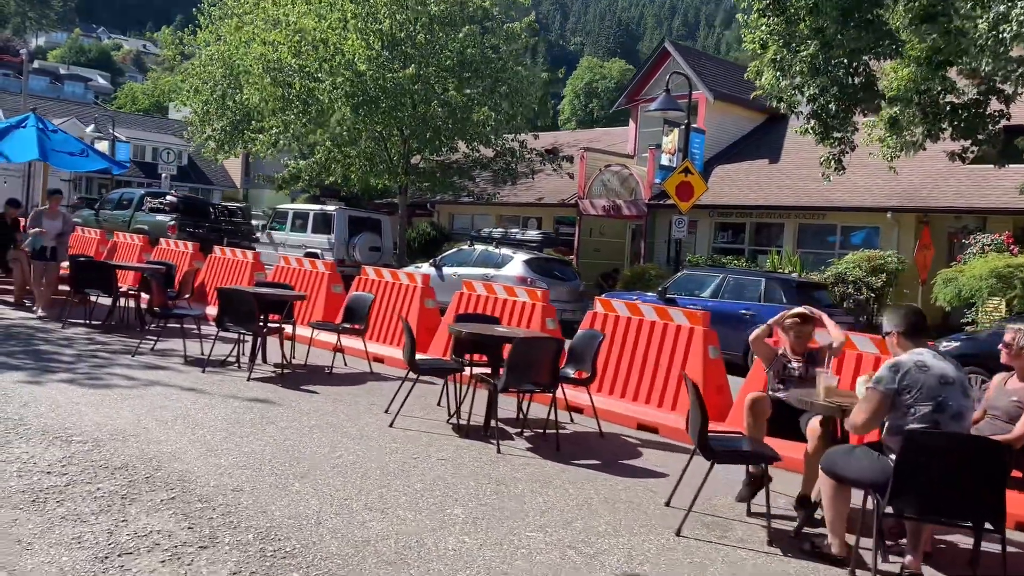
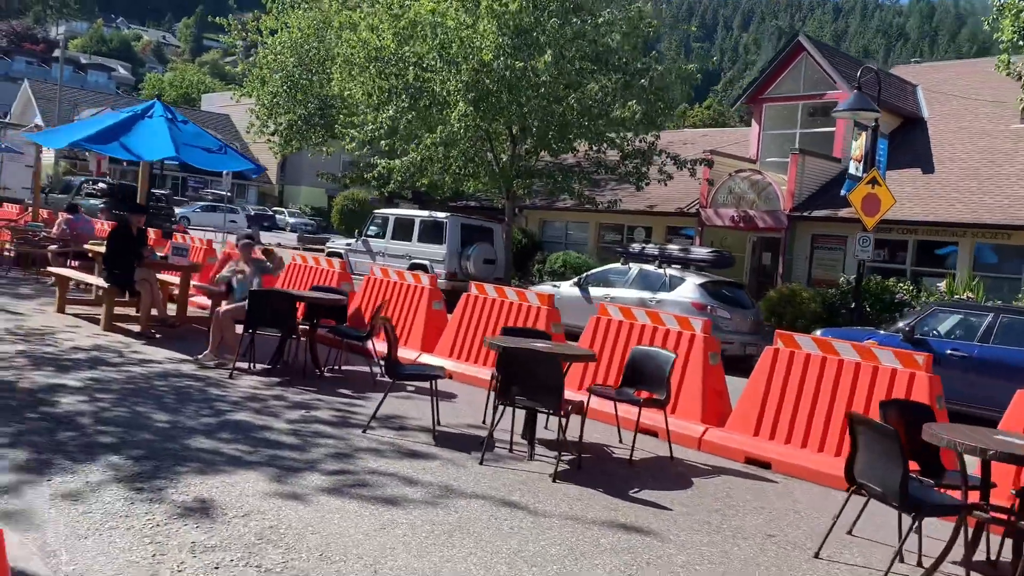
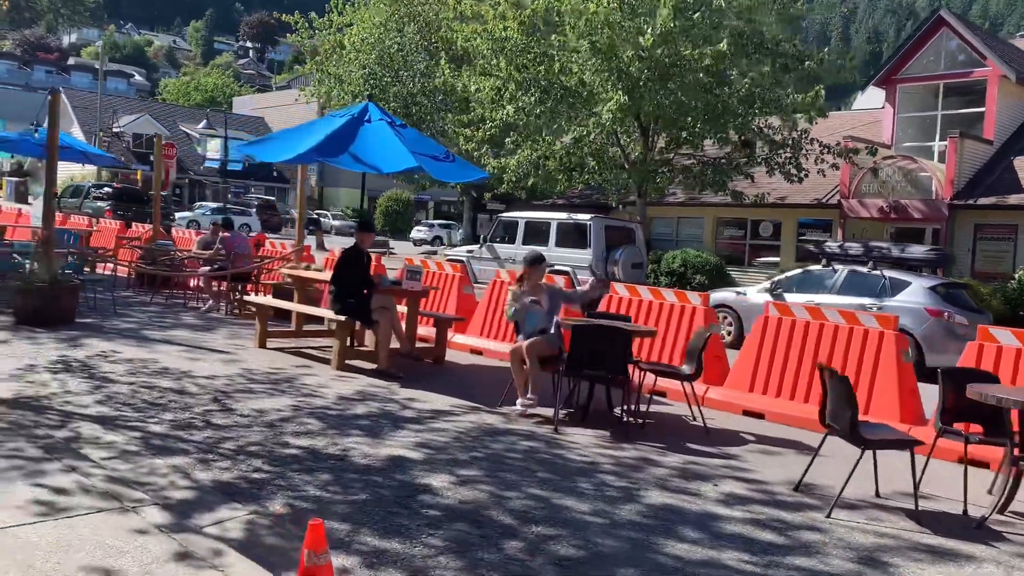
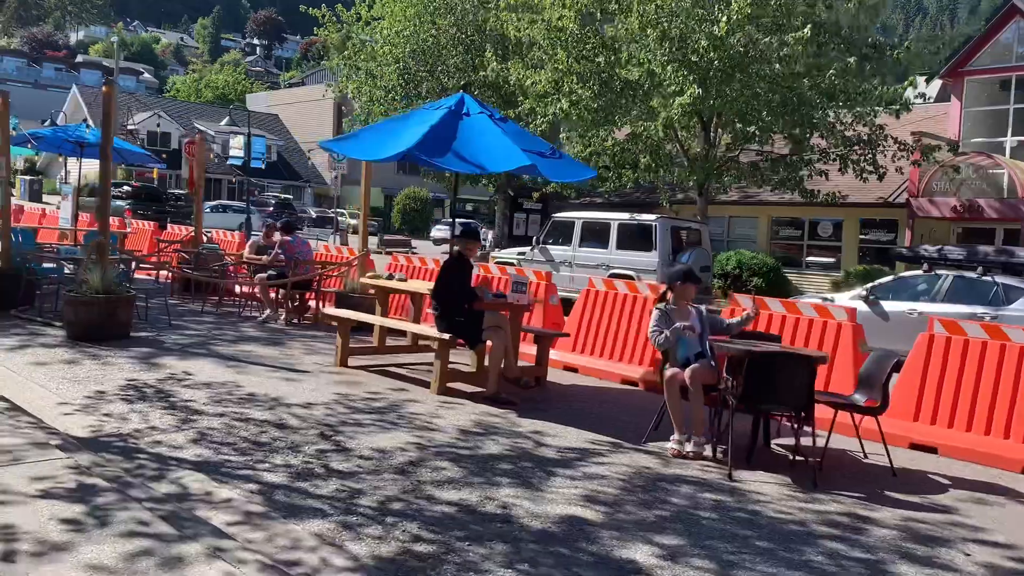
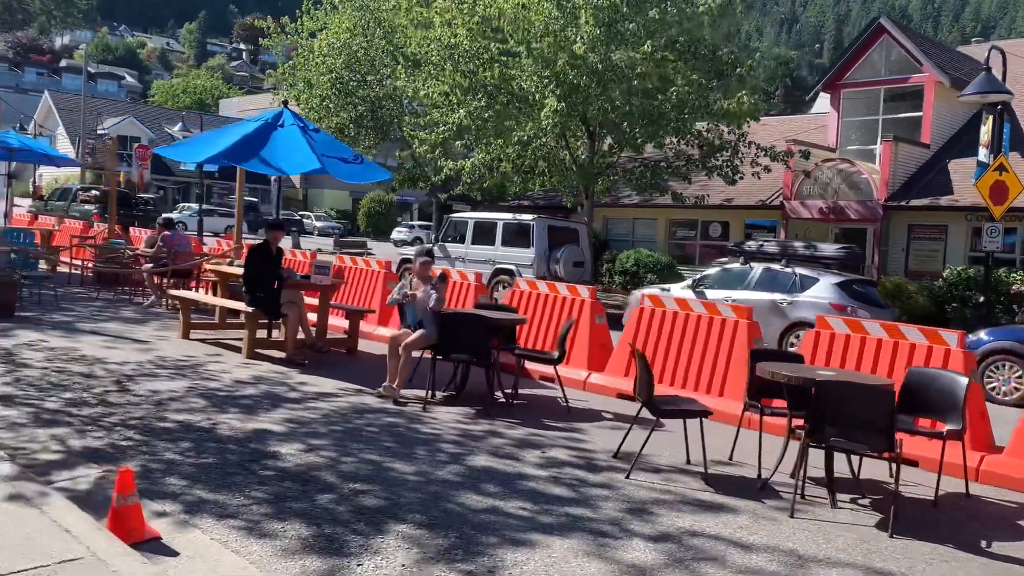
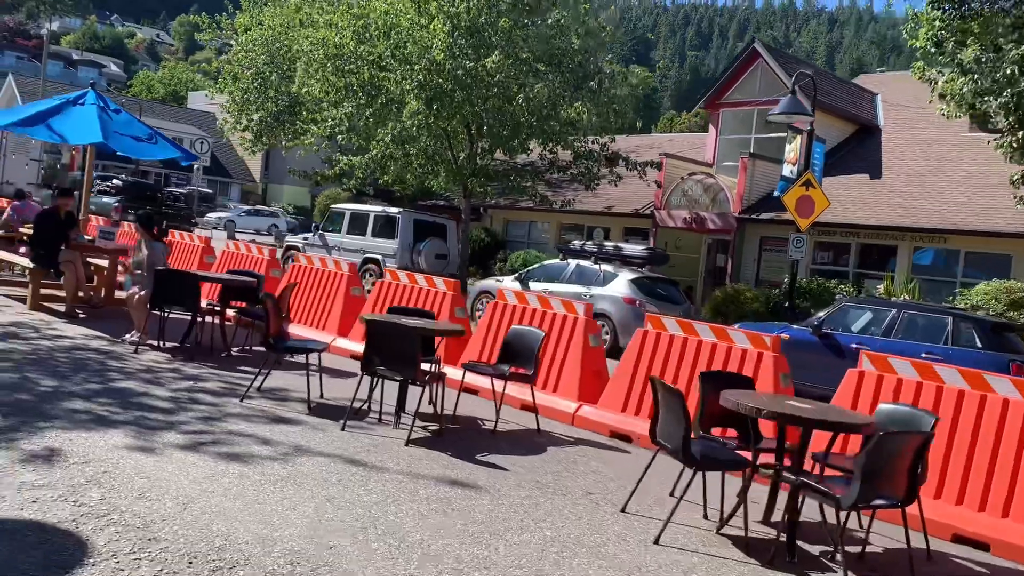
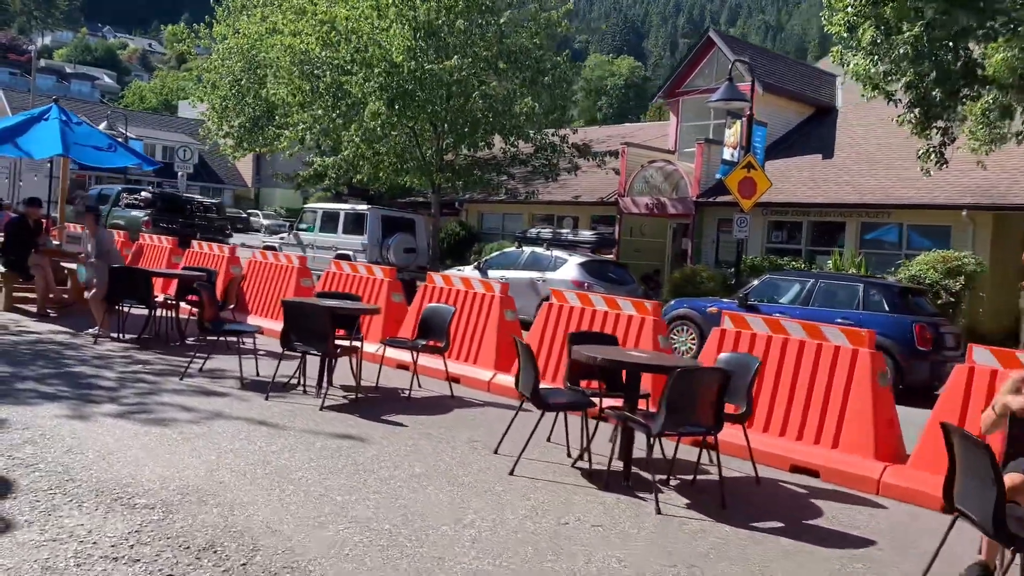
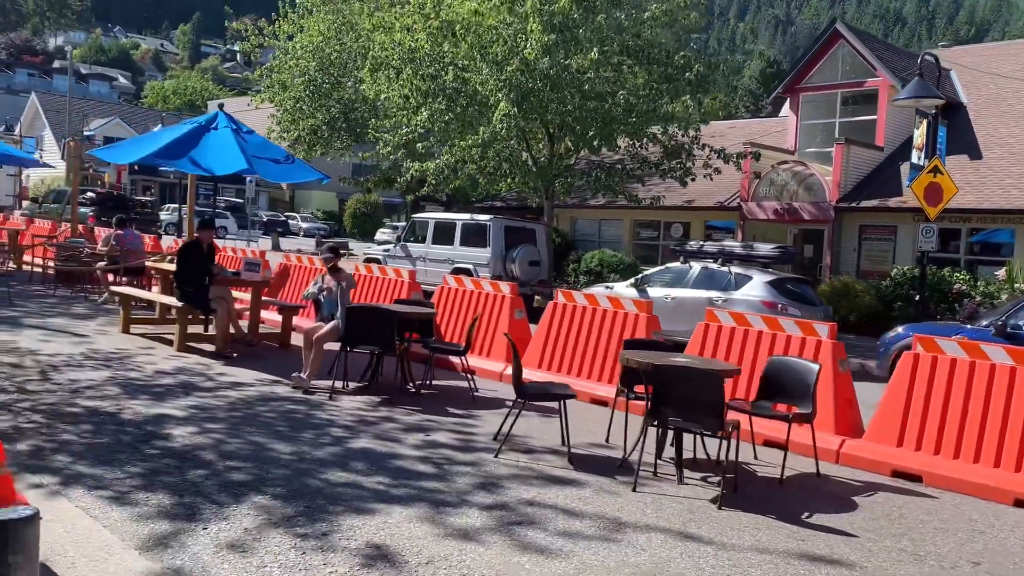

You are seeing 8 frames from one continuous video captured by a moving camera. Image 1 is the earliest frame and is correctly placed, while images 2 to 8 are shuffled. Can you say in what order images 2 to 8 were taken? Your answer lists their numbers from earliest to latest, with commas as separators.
7, 6, 2, 8, 5, 3, 4
